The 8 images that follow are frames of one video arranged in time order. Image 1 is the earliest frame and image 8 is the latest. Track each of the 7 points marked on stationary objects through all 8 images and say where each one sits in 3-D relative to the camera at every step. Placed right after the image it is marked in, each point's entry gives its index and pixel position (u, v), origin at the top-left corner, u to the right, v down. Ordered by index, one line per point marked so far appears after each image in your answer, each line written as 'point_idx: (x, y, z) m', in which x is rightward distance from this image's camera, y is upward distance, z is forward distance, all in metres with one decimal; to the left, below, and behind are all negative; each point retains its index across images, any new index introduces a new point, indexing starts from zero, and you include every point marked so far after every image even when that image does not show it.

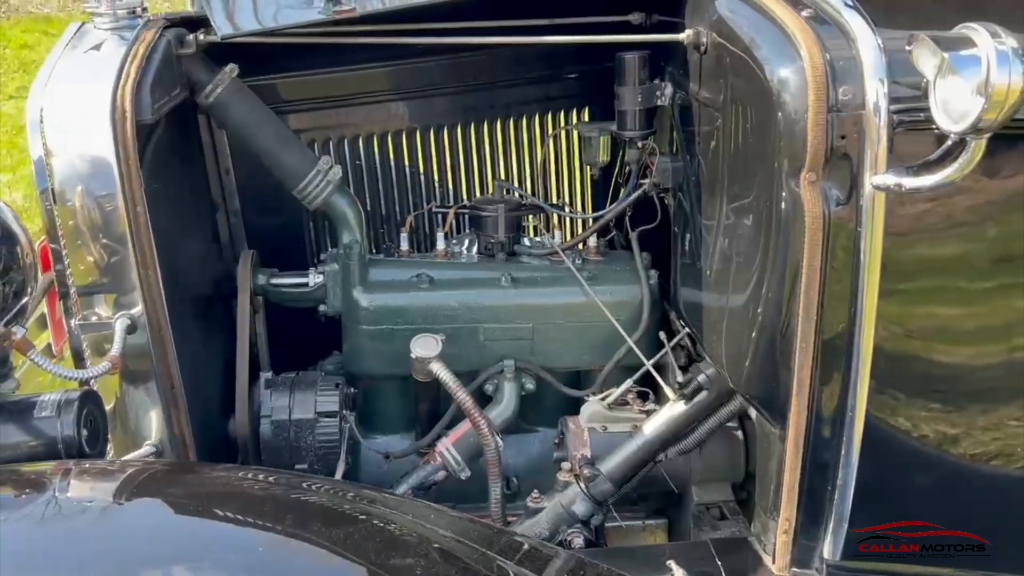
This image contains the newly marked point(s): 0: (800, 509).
0: (+0.4, -0.3, +1.3) m
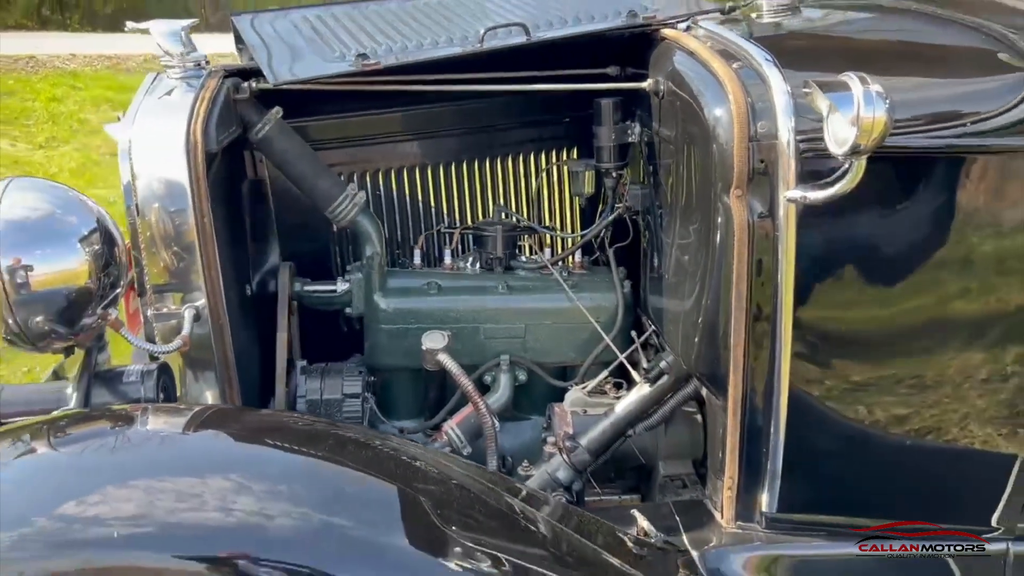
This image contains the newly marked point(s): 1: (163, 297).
0: (+0.4, -0.3, +1.6) m
1: (-0.6, 0.0, +1.6) m
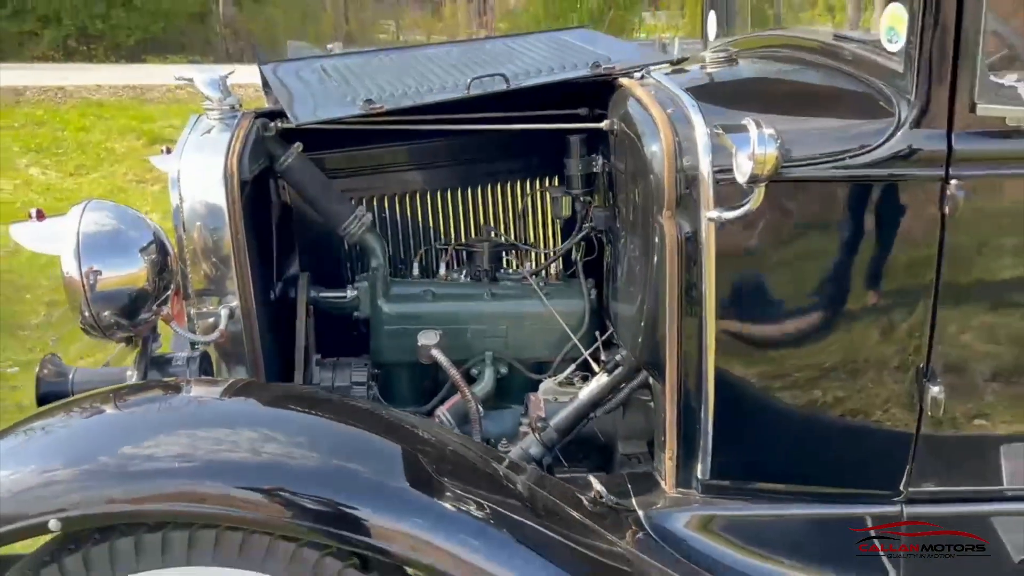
0: (+0.3, -0.3, +1.9) m
1: (-0.6, 0.0, +2.0) m
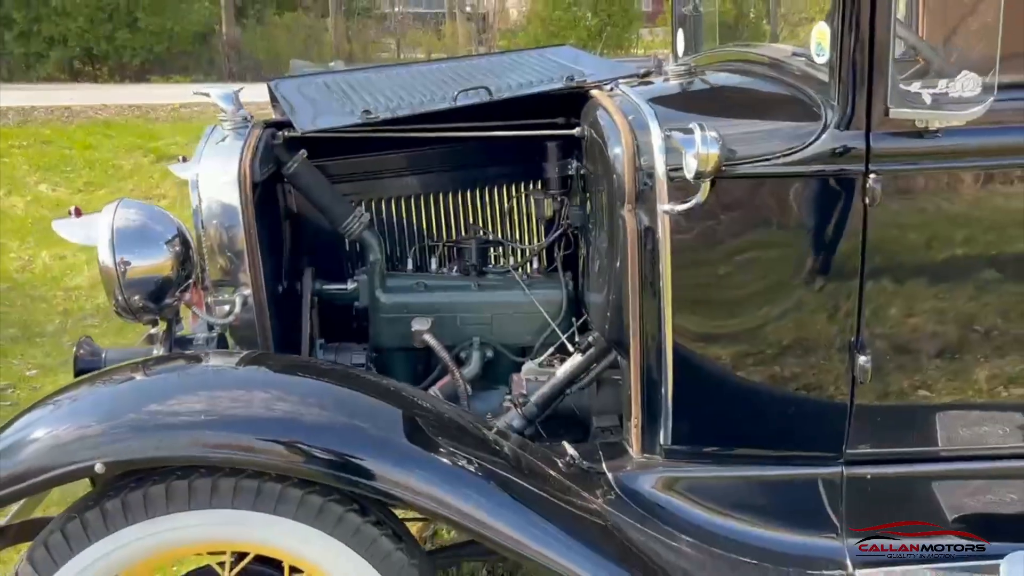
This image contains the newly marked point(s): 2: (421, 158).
0: (+0.3, -0.3, +2.1) m
1: (-0.7, 0.0, +2.2) m
2: (-0.3, +0.4, +2.6) m
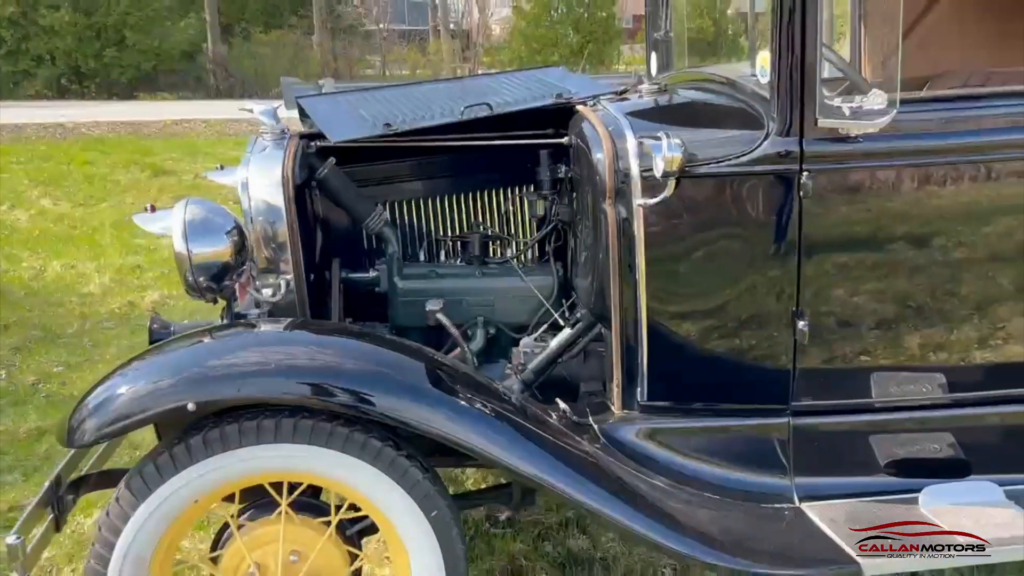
0: (+0.3, -0.2, +2.5) m
1: (-0.7, 0.0, +2.6) m
2: (-0.3, +0.4, +3.0) m
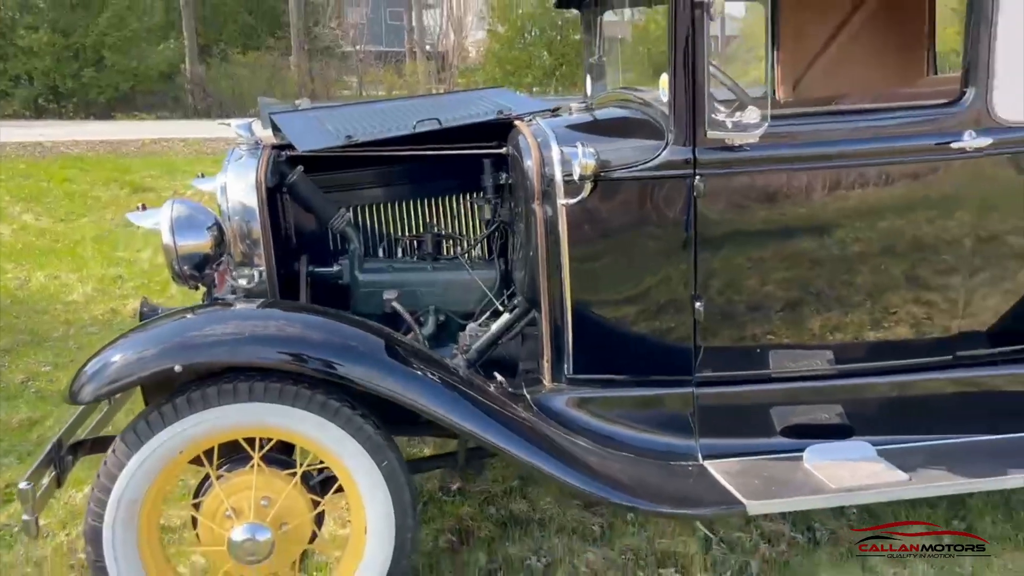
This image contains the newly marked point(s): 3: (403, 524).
0: (+0.1, -0.2, +2.9) m
1: (-0.9, +0.1, +3.0) m
2: (-0.5, +0.4, +3.4) m
3: (-0.3, -0.6, +2.5) m
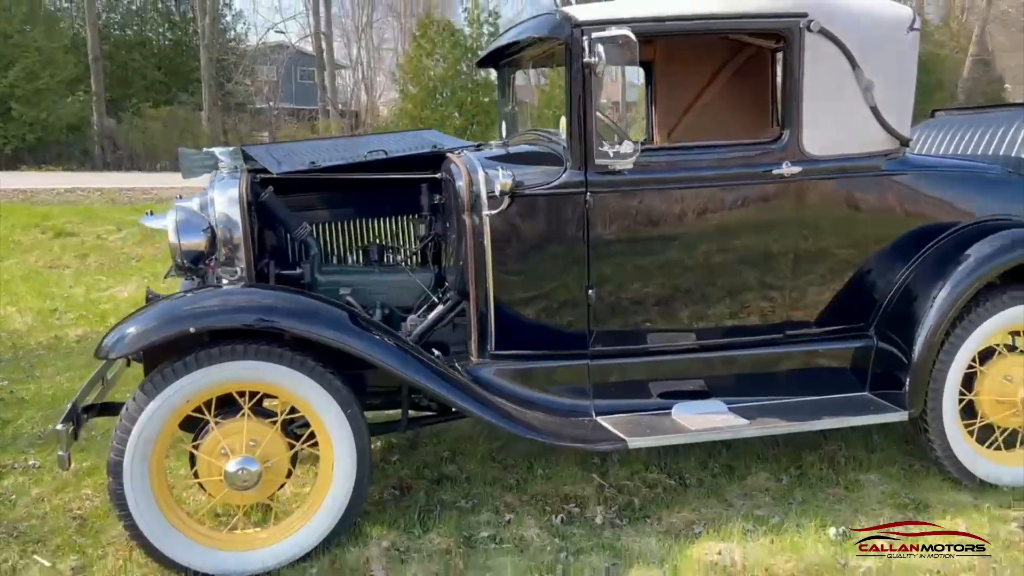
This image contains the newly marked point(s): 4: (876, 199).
0: (-0.1, -0.2, +3.7) m
1: (-1.1, +0.1, +3.6) m
2: (-0.8, +0.4, +4.2) m
3: (-0.5, -0.6, +3.2) m
4: (+1.5, +0.4, +3.8) m
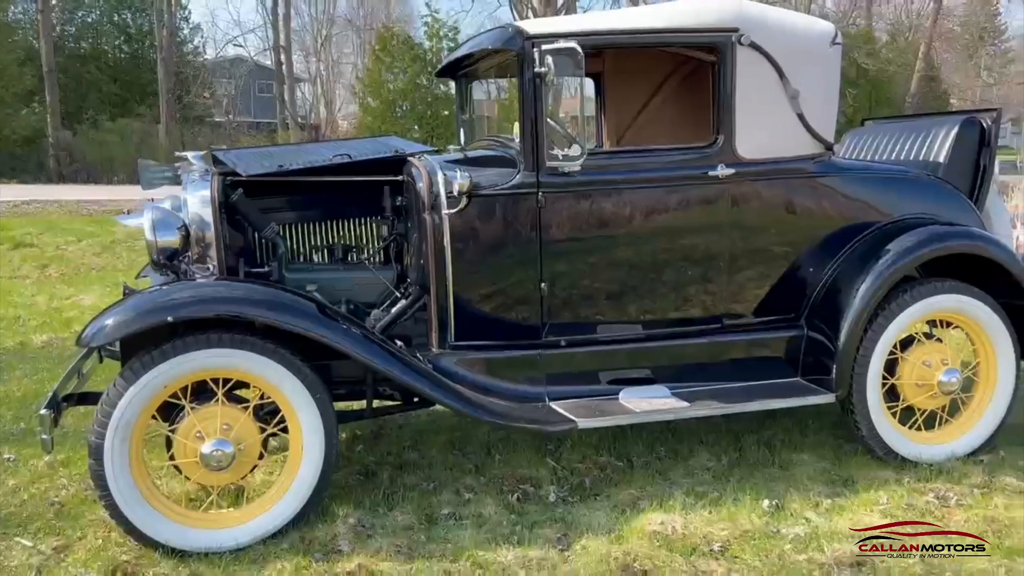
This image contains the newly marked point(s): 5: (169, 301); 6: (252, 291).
0: (-0.3, -0.2, +3.9) m
1: (-1.3, +0.1, +3.8) m
2: (-1.0, +0.4, +4.4) m
3: (-0.7, -0.6, +3.5) m
4: (+1.3, +0.4, +4.1) m
5: (-1.2, -0.1, +3.3) m
6: (-0.9, 0.0, +3.4) m
